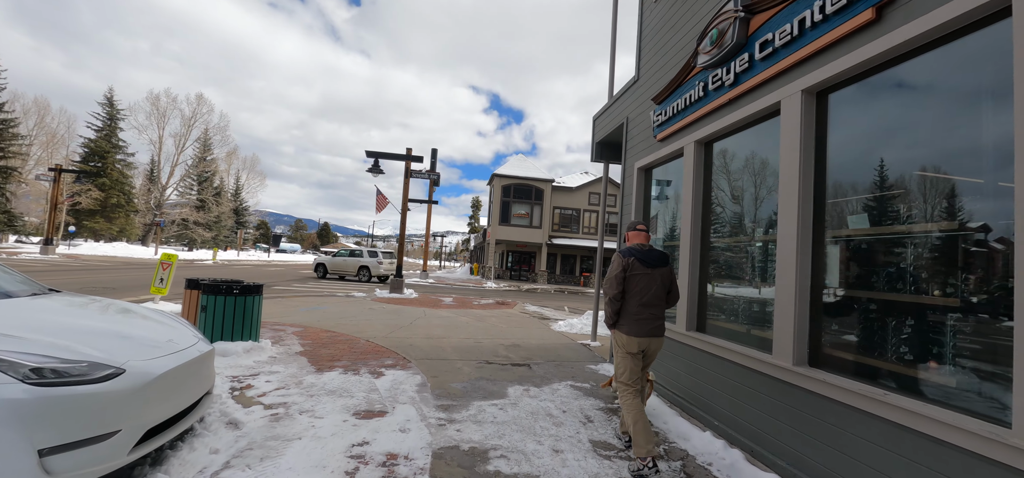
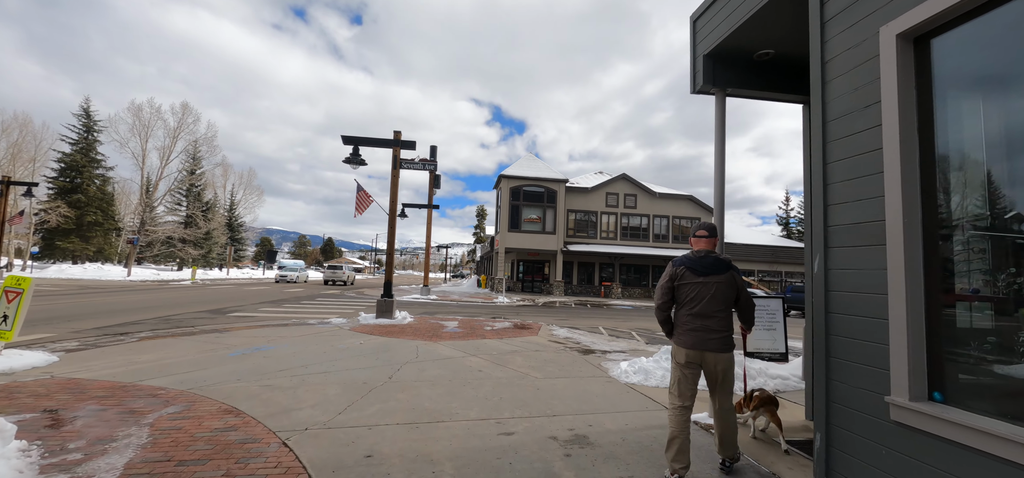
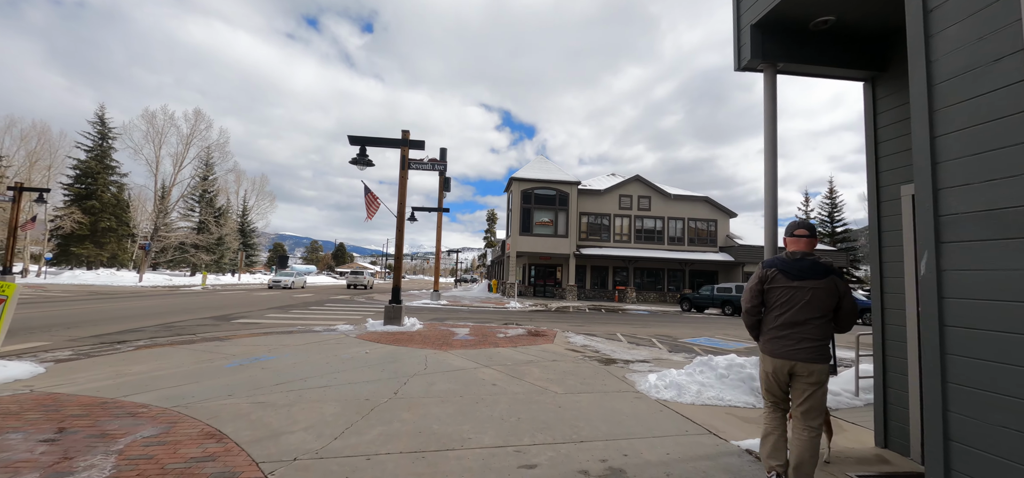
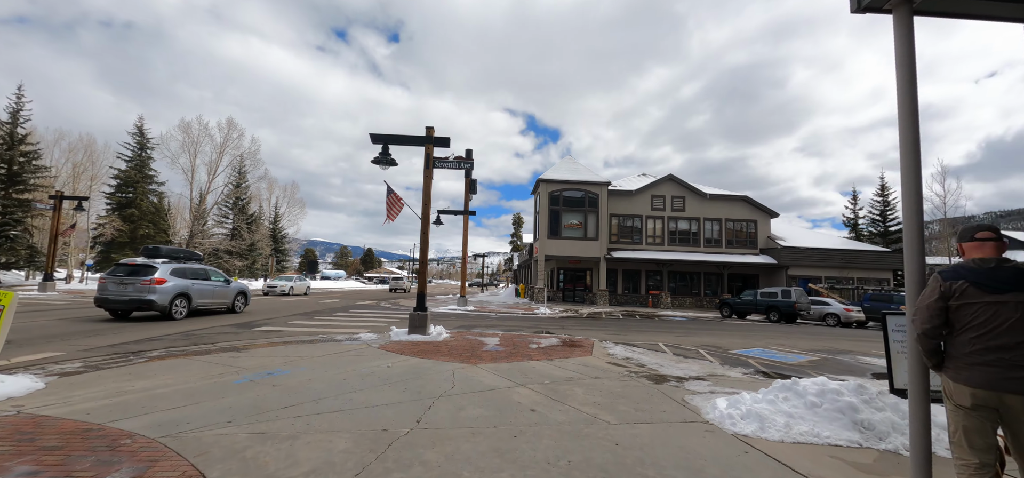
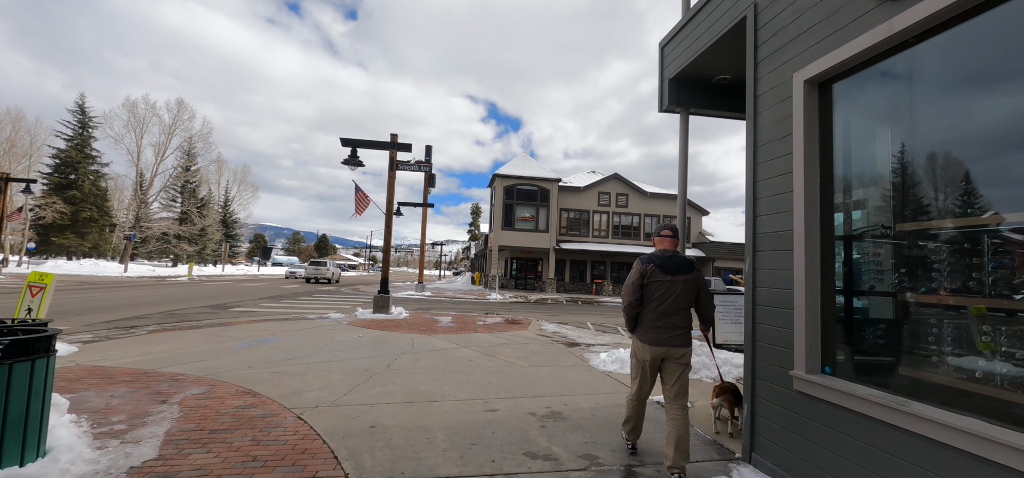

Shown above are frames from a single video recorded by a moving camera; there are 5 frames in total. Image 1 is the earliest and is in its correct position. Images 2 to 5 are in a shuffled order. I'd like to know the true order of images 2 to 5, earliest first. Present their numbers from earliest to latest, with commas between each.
5, 2, 3, 4
